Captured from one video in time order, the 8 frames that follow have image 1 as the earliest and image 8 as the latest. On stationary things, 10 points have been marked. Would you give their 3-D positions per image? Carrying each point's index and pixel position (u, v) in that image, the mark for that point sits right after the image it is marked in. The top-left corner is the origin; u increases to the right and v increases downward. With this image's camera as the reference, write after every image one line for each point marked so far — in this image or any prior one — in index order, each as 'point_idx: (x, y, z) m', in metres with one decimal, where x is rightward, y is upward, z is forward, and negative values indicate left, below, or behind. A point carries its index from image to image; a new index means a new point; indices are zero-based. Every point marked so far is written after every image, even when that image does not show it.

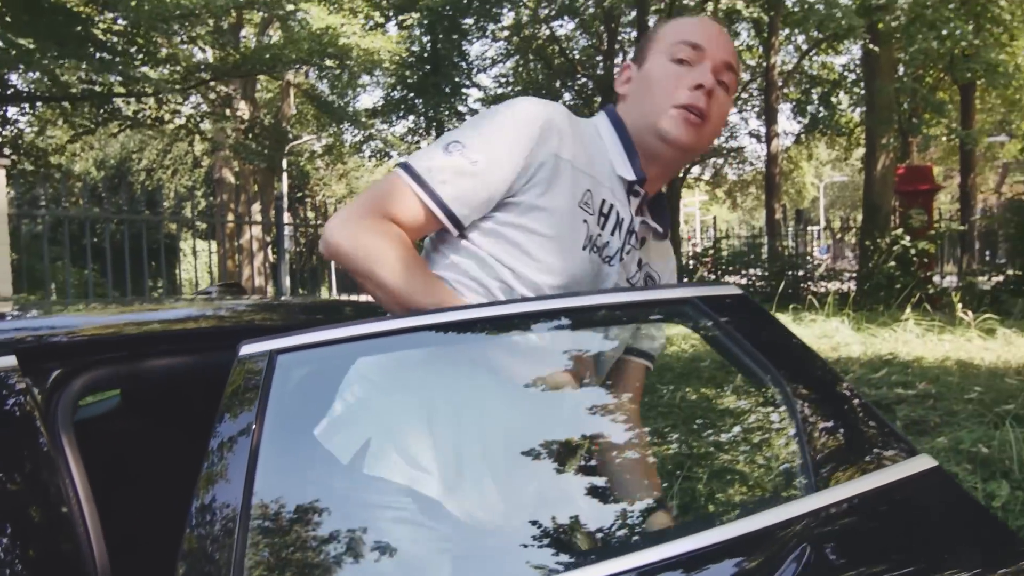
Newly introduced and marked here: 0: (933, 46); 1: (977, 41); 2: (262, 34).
0: (+5.7, +3.2, +12.0) m
1: (+6.4, +3.4, +12.3) m
2: (-4.4, +4.5, +15.4) m
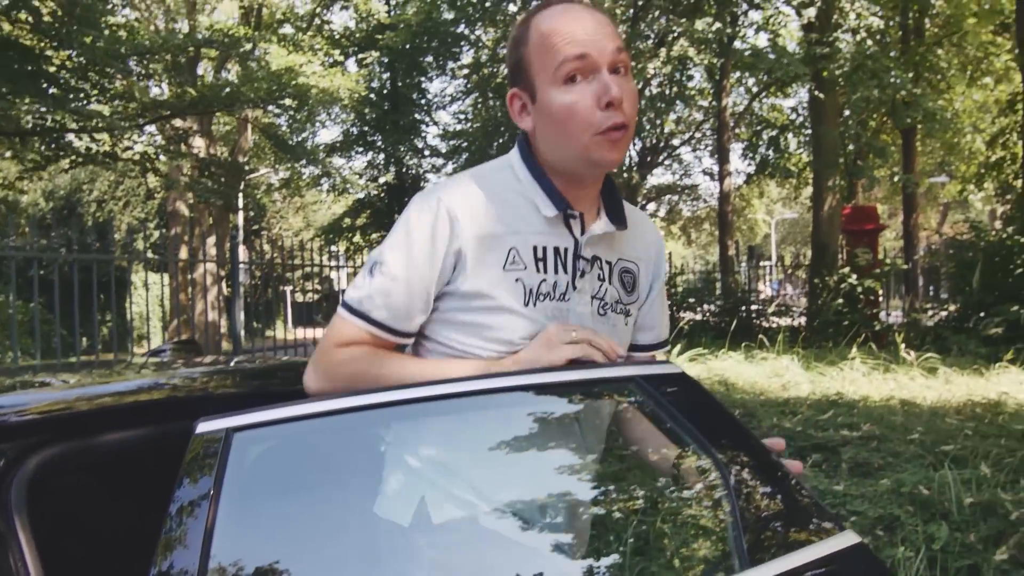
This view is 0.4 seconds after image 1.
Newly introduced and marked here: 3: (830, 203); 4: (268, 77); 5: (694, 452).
0: (+5.1, +2.7, +12.4) m
1: (+5.8, +2.8, +12.8) m
2: (-5.2, +3.8, +15.4) m
3: (+5.0, +1.3, +13.6) m
4: (-4.0, +3.5, +14.4) m
5: (+0.4, -0.3, +1.7) m
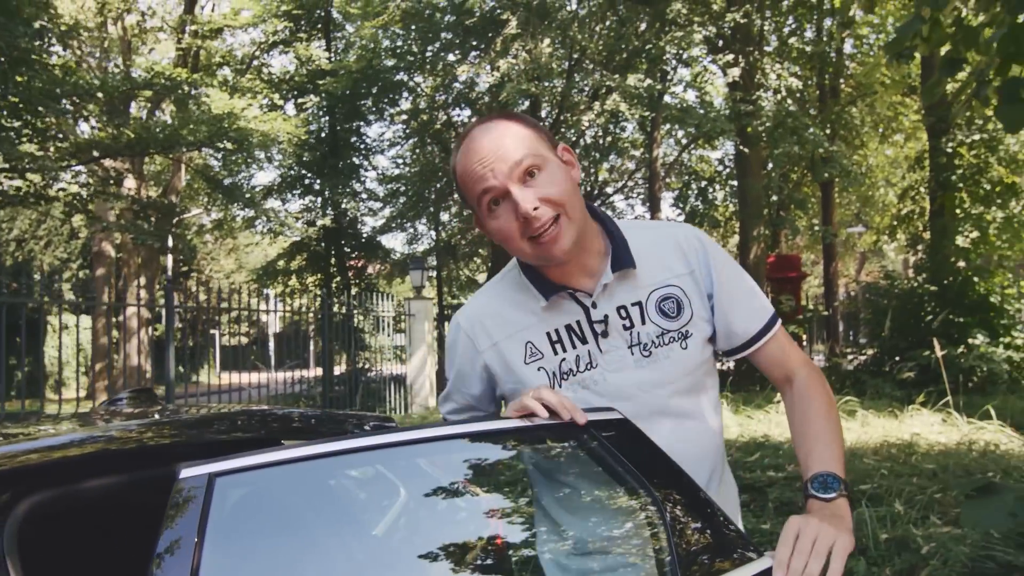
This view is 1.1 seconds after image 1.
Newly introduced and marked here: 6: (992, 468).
0: (+4.2, +2.0, +13.0) m
1: (+4.9, +2.1, +13.5) m
2: (-6.3, +3.1, +15.3) m
3: (+4.0, +0.6, +14.1) m
4: (-5.0, +2.8, +14.4) m
5: (+0.3, -0.4, +1.9) m
6: (+2.7, -1.0, +5.0) m
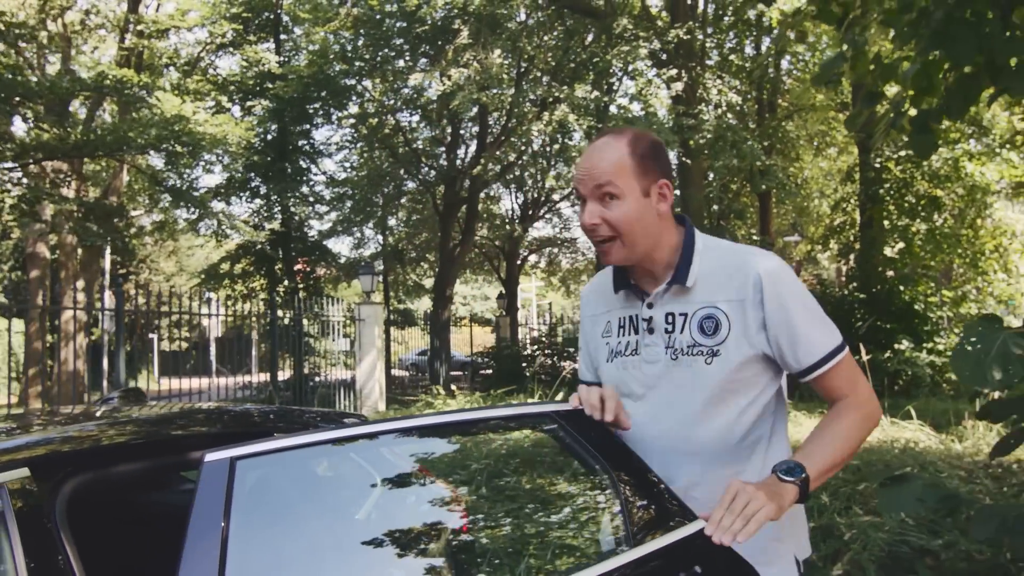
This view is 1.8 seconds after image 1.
0: (+3.4, +1.9, +13.5) m
1: (+4.1, +2.0, +14.0) m
2: (-7.1, +3.0, +15.2) m
3: (+3.1, +0.5, +14.6) m
4: (-5.8, +2.7, +14.3) m
5: (+0.2, -0.5, +2.2) m
6: (+2.5, -1.1, +5.4) m
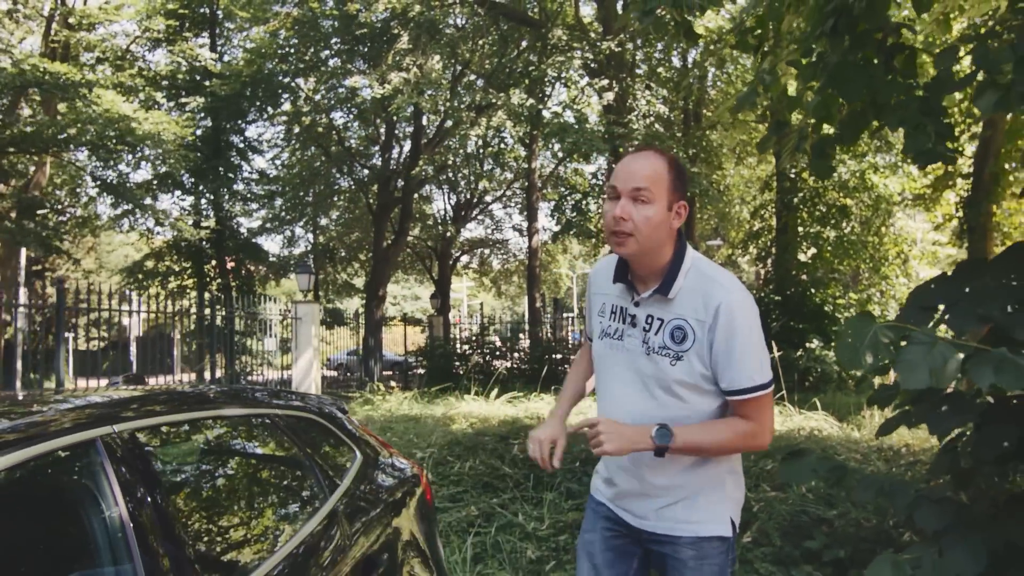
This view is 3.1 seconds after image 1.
0: (+2.4, +1.9, +14.2) m
1: (+3.0, +2.0, +14.7) m
2: (-8.3, +3.1, +14.9) m
3: (+2.0, +0.5, +15.2) m
4: (-6.9, +2.8, +14.2) m
5: (+0.1, -0.5, +2.6) m
6: (+2.1, -1.1, +6.0) m
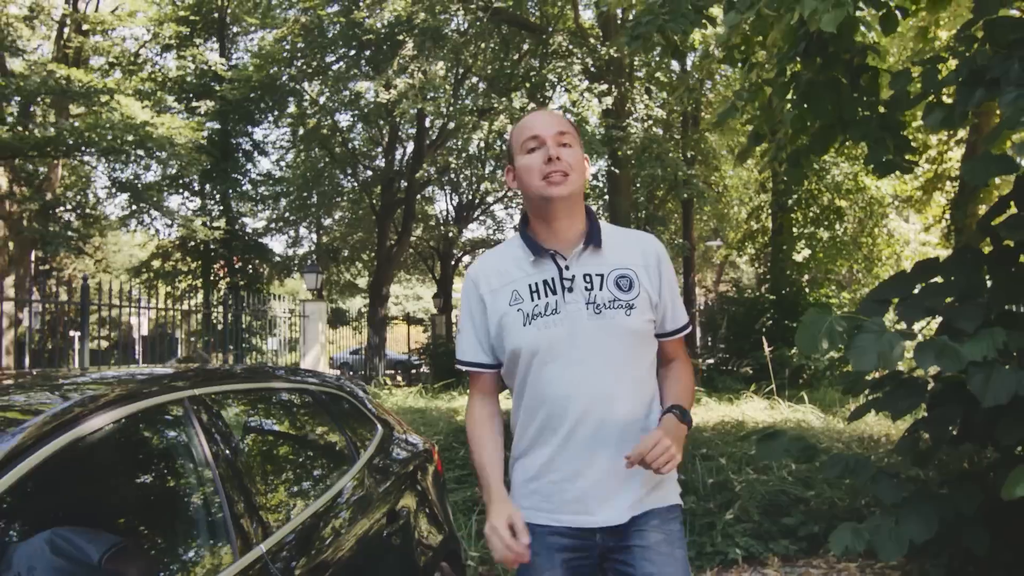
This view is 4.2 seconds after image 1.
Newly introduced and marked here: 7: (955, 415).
0: (+2.4, +1.9, +14.6) m
1: (+3.0, +2.0, +15.1) m
2: (-8.2, +3.1, +15.3) m
3: (+2.0, +0.5, +15.6) m
4: (-6.8, +2.8, +14.6) m
5: (+0.1, -0.5, +3.0) m
6: (+2.1, -1.1, +6.4) m
7: (+1.9, -0.5, +3.7) m
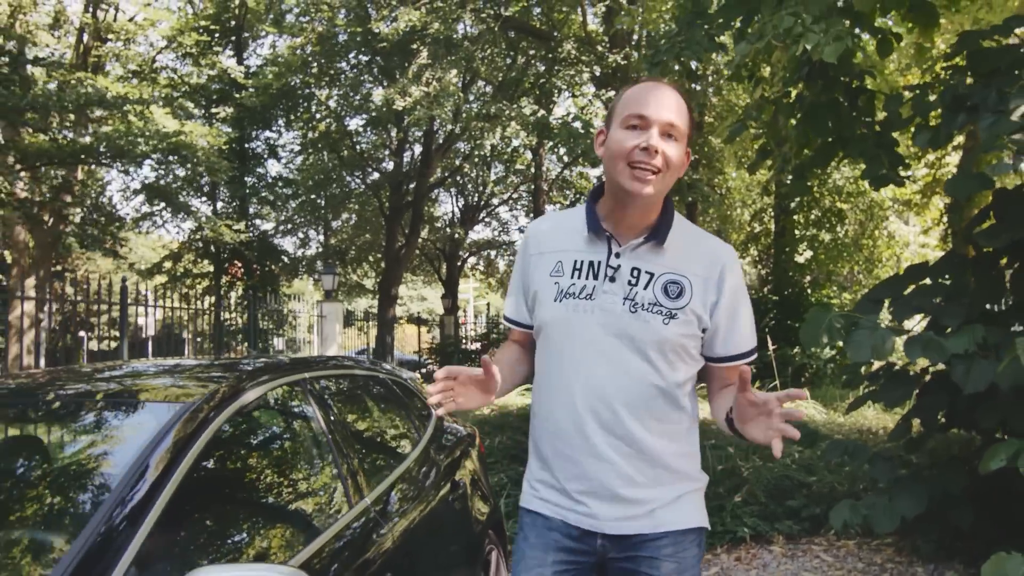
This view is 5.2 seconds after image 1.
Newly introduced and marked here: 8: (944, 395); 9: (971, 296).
0: (+2.6, +1.9, +15.0) m
1: (+3.2, +2.0, +15.5) m
2: (-8.1, +3.1, +15.7) m
3: (+2.2, +0.5, +16.0) m
4: (-6.7, +2.8, +15.0) m
5: (+0.2, -0.5, +3.4) m
6: (+2.2, -1.1, +6.8) m
7: (+2.0, -0.5, +4.1) m
8: (+2.0, -0.5, +4.1) m
9: (+2.0, 0.0, +3.7) m
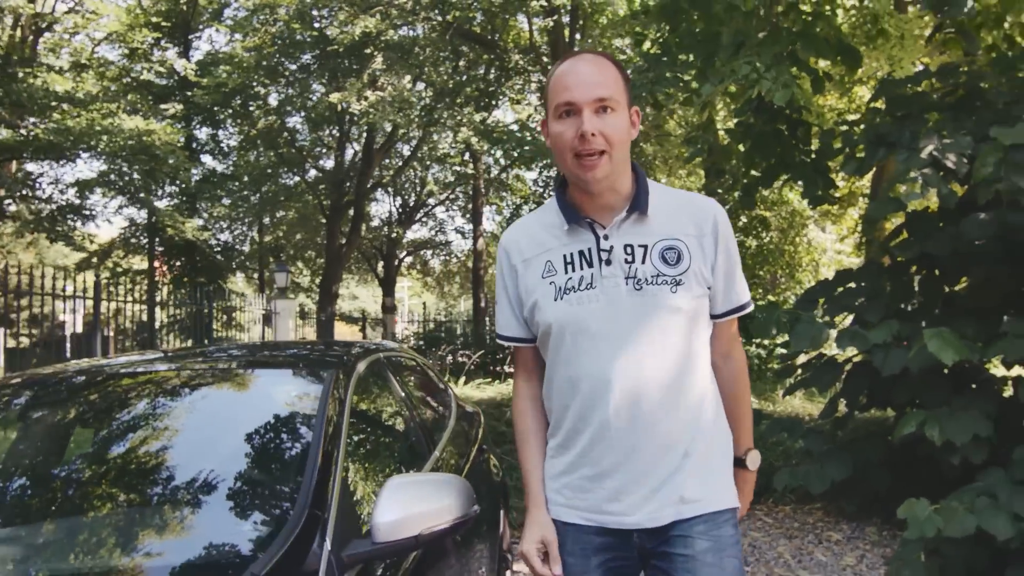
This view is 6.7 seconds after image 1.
0: (+1.6, +1.9, +15.8) m
1: (+2.2, +2.0, +16.3) m
2: (-9.0, +3.2, +15.6) m
3: (+1.1, +0.4, +16.8) m
4: (-7.6, +2.9, +15.0) m
5: (+0.2, -0.5, +4.0) m
6: (+1.9, -1.1, +7.6) m
7: (+2.0, -0.6, +4.9) m
8: (+2.0, -0.5, +4.9) m
9: (+1.9, 0.0, +4.5) m
